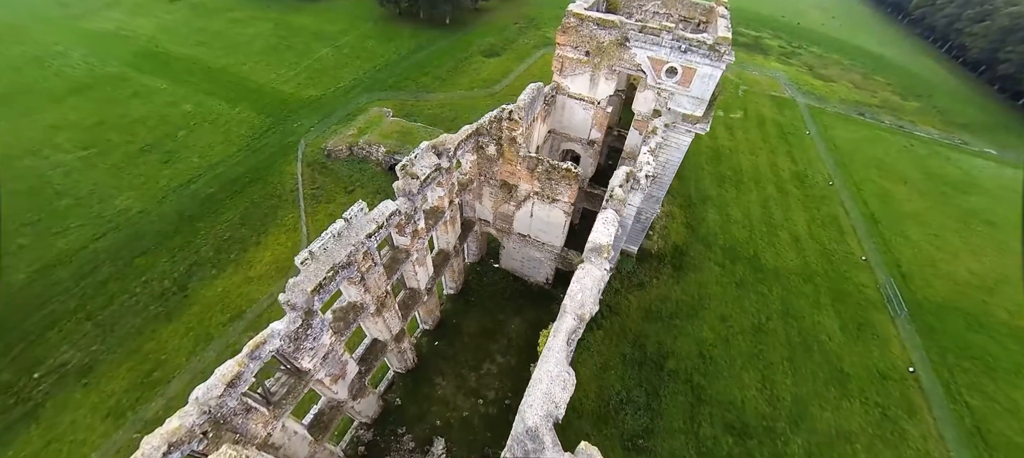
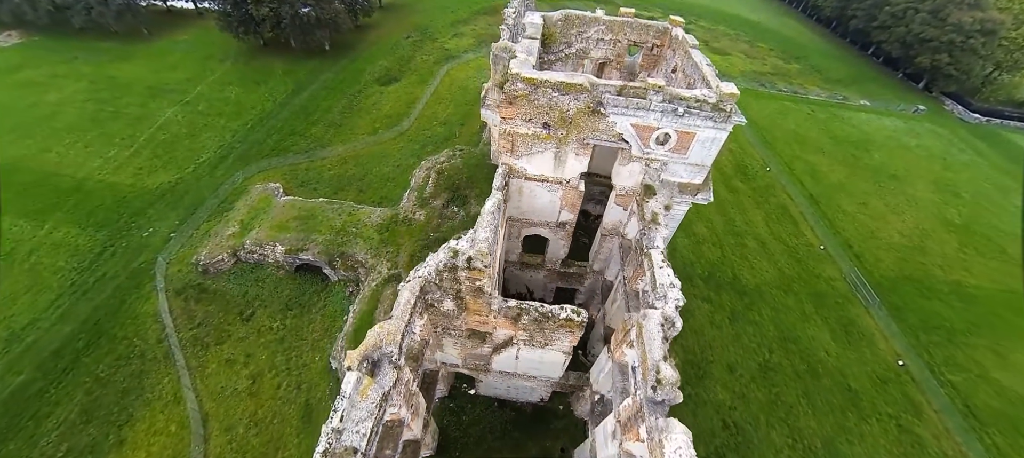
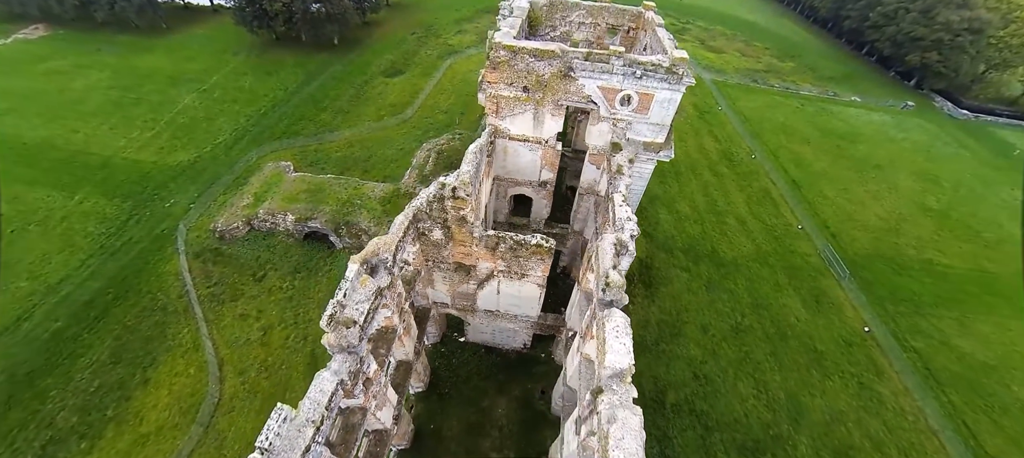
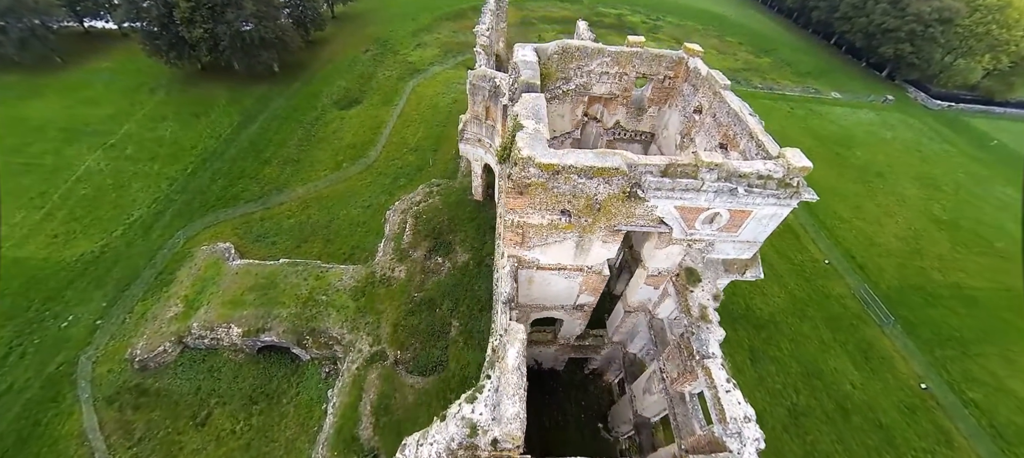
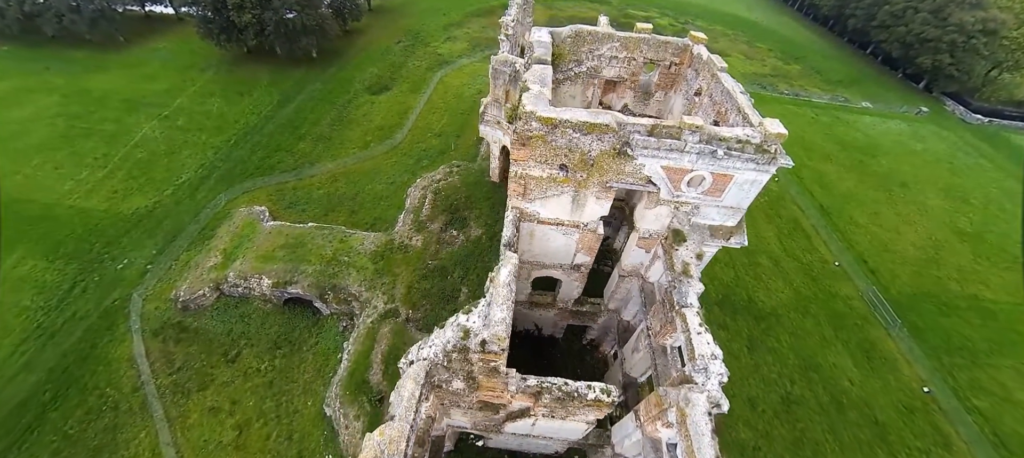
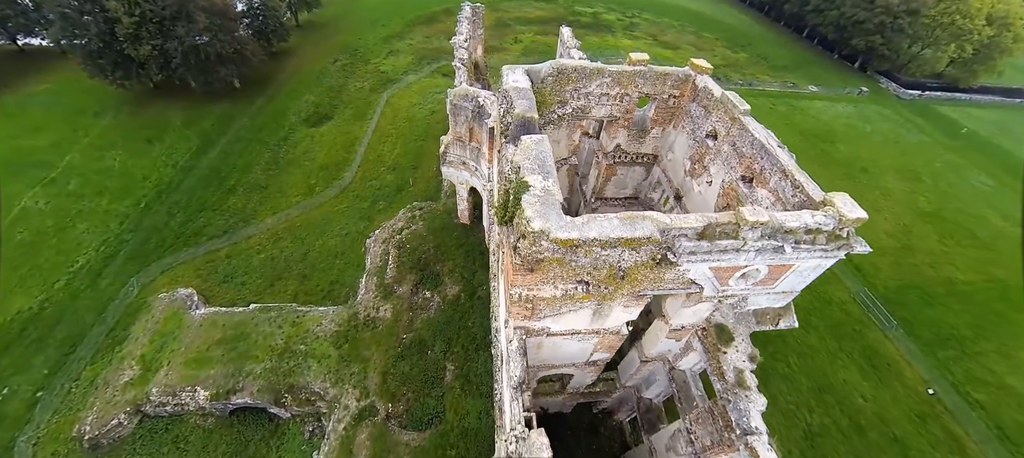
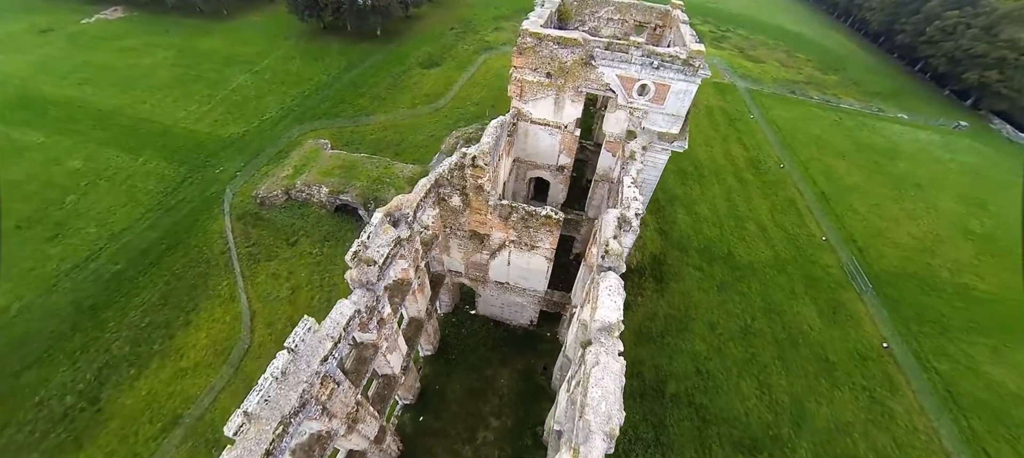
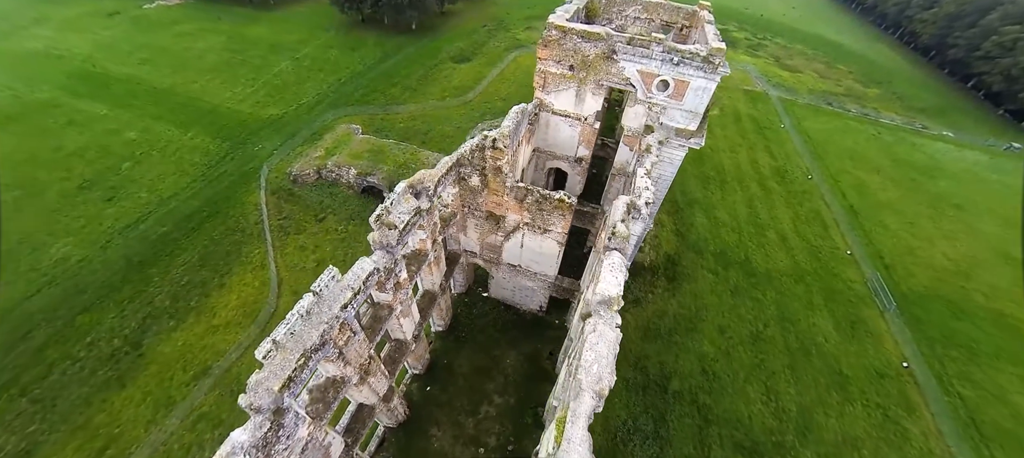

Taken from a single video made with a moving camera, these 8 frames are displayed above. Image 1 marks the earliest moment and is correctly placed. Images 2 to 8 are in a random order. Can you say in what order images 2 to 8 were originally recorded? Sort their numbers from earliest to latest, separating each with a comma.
8, 7, 3, 2, 5, 4, 6
